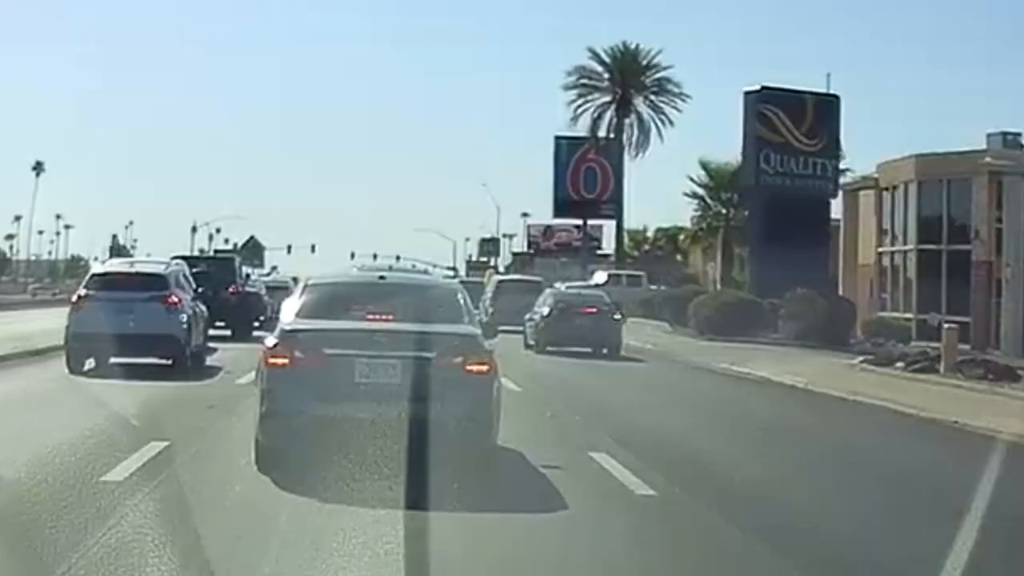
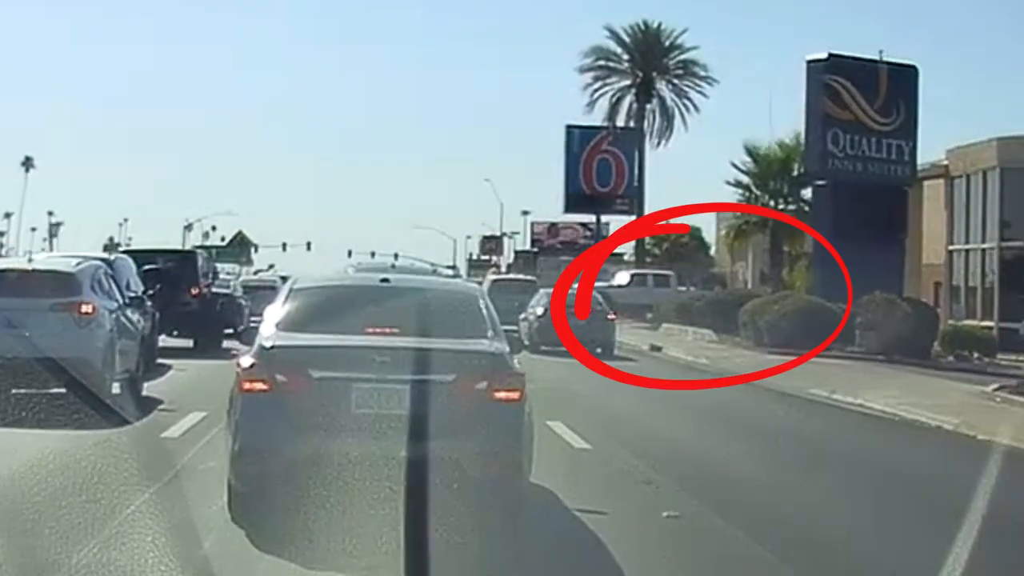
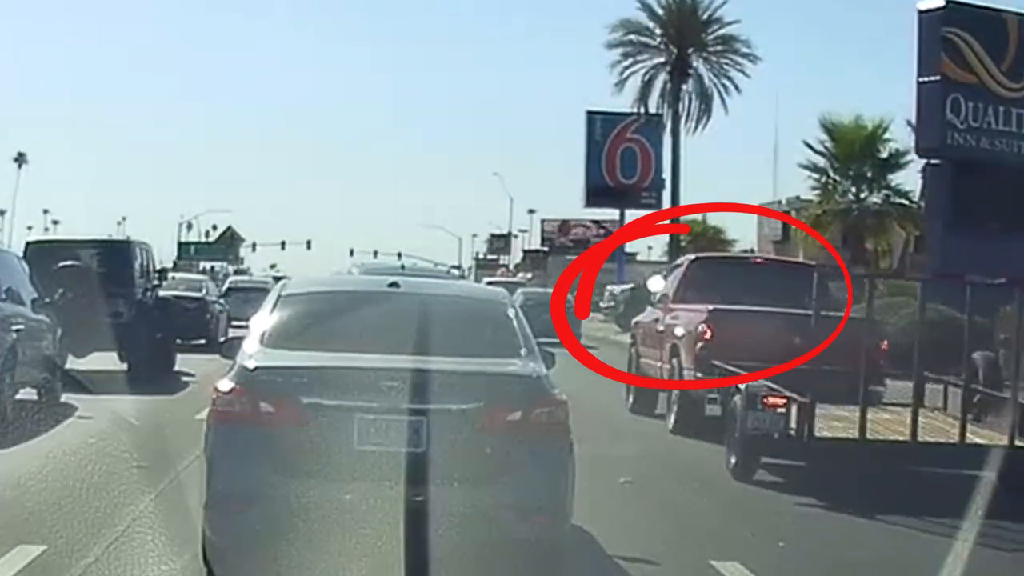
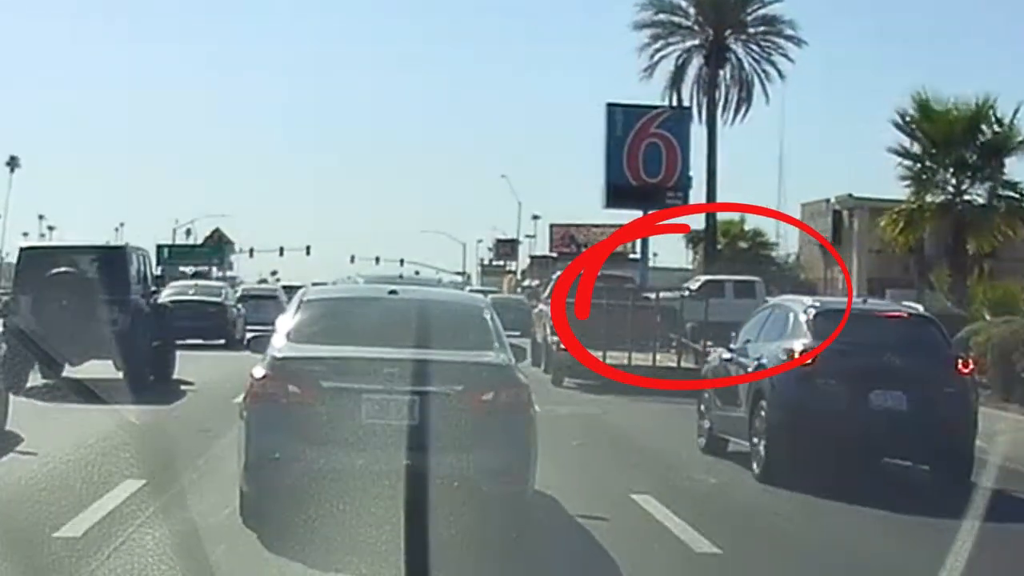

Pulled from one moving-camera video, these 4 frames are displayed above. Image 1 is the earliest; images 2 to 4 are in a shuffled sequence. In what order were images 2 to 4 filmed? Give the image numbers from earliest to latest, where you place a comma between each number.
2, 3, 4
